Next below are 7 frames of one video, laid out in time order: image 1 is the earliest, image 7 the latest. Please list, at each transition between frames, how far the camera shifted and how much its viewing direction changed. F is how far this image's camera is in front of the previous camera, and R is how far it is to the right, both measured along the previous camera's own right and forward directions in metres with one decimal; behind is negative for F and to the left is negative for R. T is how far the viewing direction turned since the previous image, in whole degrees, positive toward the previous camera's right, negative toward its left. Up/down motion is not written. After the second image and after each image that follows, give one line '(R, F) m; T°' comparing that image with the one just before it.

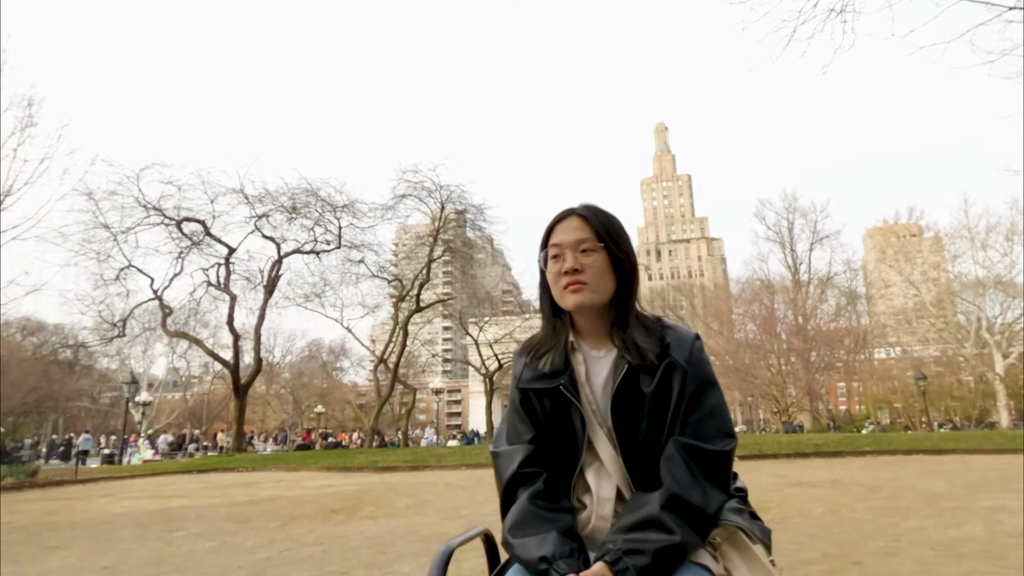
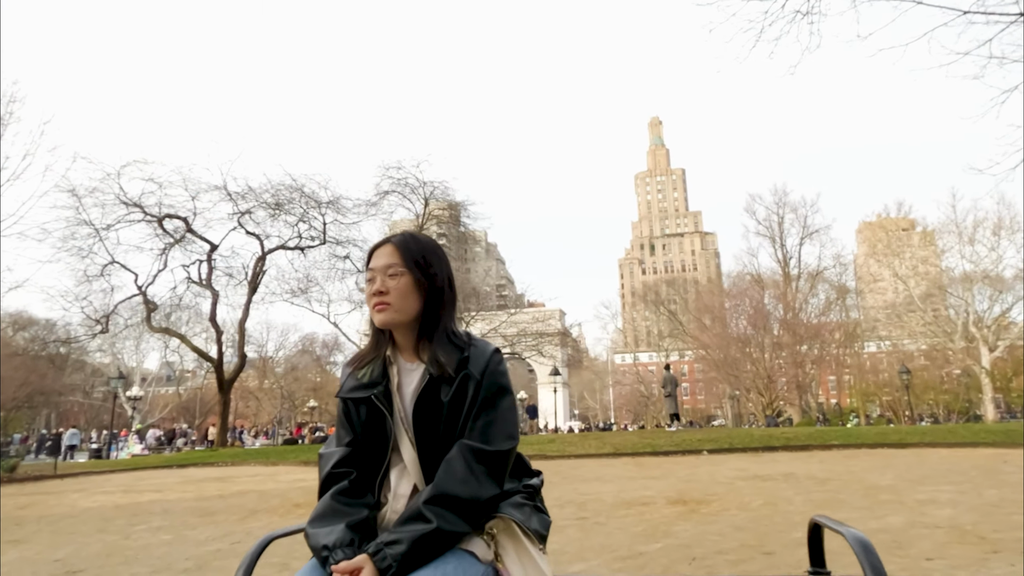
(+0.4, -0.2) m; 0°
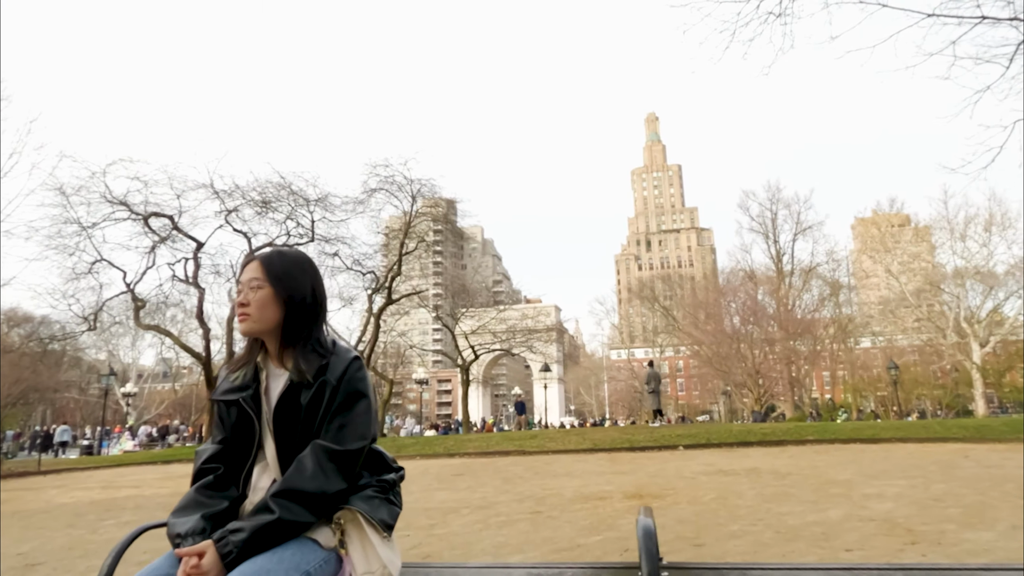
(+0.4, -0.2) m; 0°
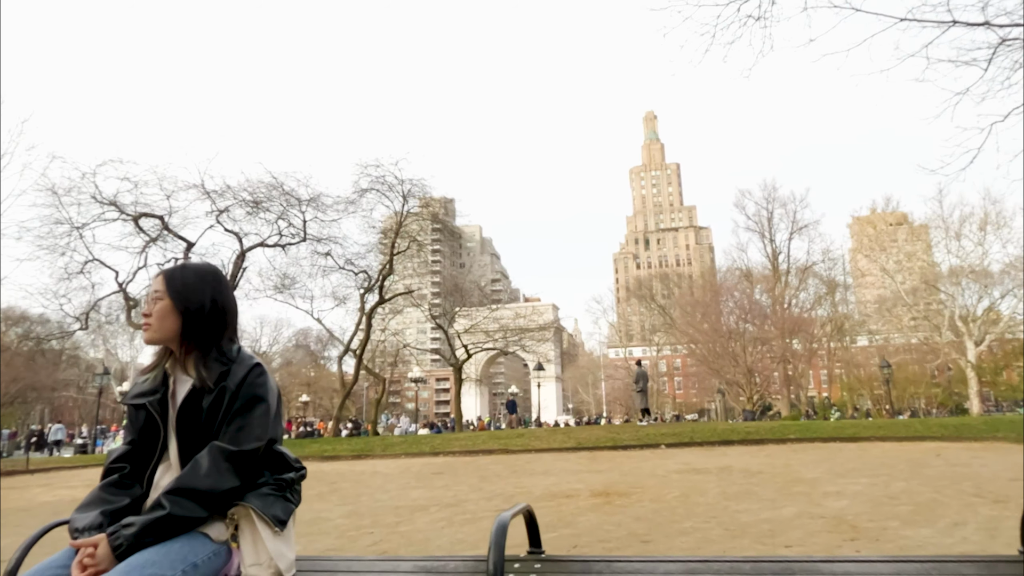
(+0.3, -0.1) m; 0°
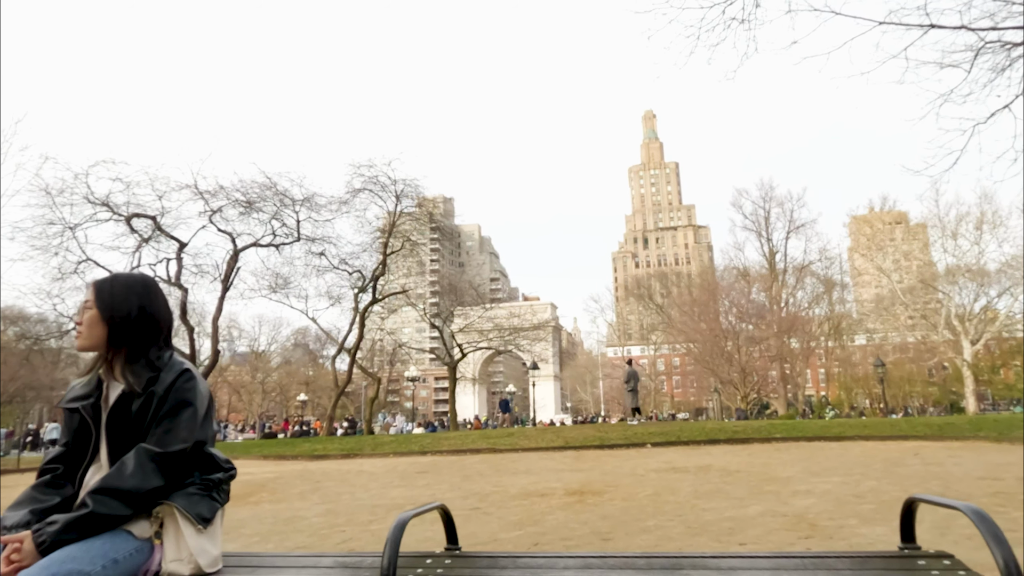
(+0.2, -0.1) m; 0°
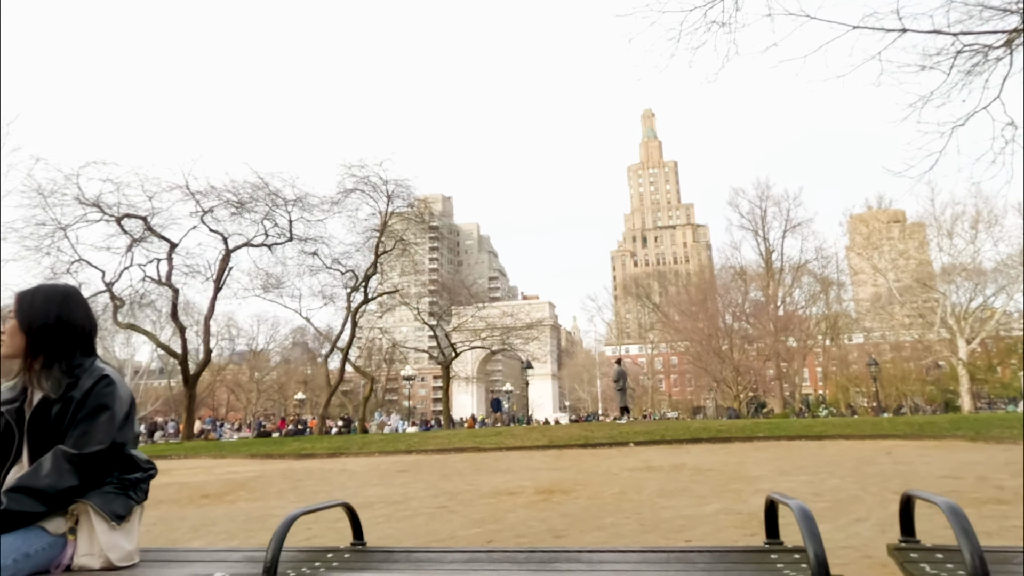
(+0.3, -0.1) m; 0°
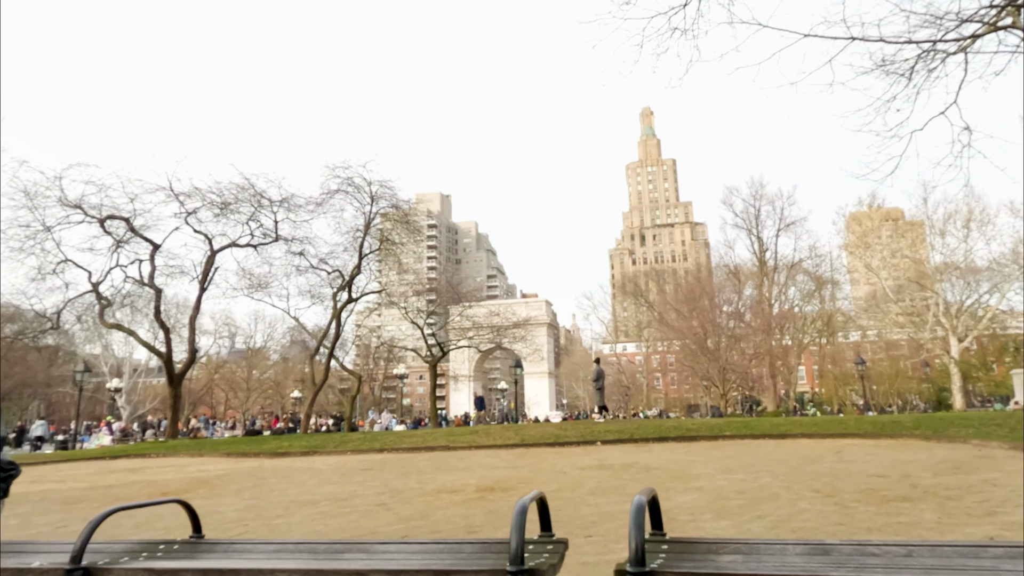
(+0.6, -0.2) m; 0°
